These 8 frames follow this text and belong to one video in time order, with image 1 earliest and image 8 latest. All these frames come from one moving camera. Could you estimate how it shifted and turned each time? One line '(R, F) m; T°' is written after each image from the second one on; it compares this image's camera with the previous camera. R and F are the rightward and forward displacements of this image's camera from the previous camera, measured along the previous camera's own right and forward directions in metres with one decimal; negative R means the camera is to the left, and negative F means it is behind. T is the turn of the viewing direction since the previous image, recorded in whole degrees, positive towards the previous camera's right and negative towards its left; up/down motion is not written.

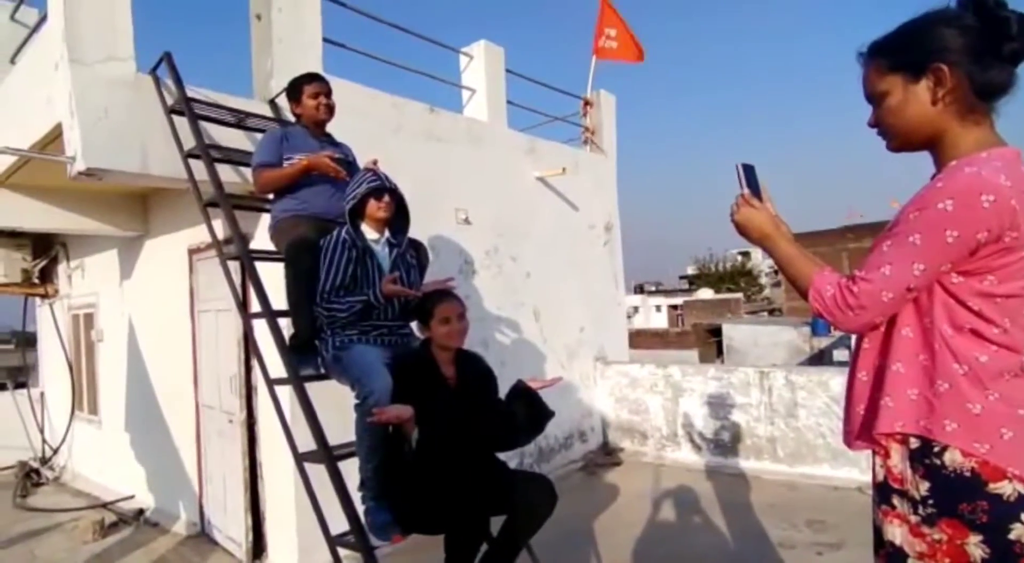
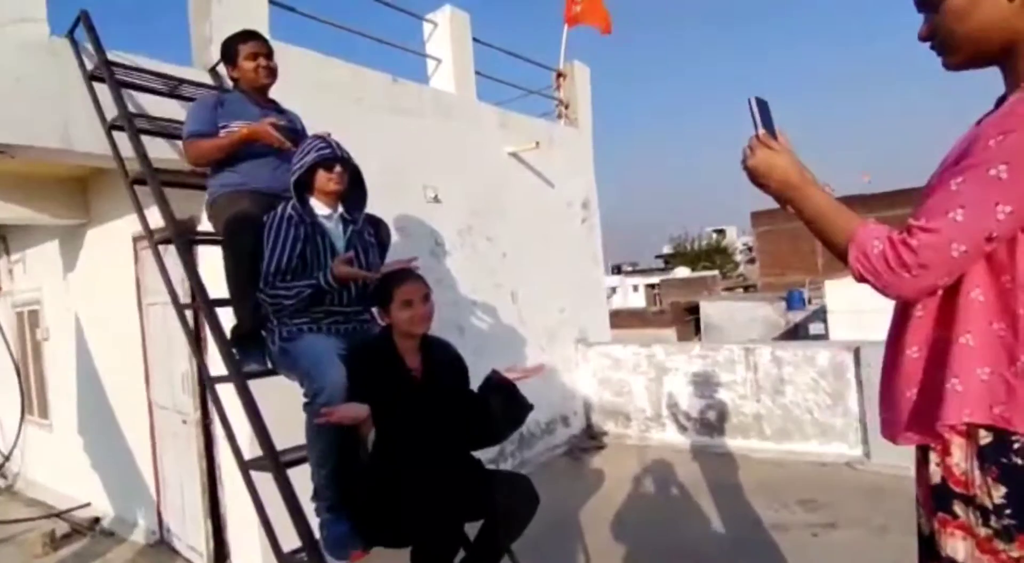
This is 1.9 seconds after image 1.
(0.0, +0.3) m; +2°
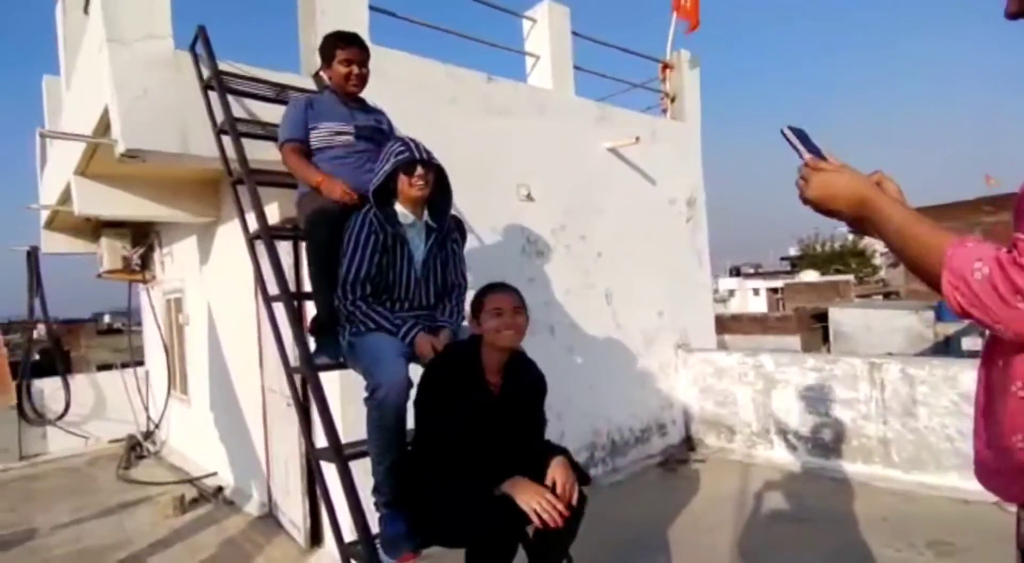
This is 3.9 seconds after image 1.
(+0.2, +0.1) m; -11°
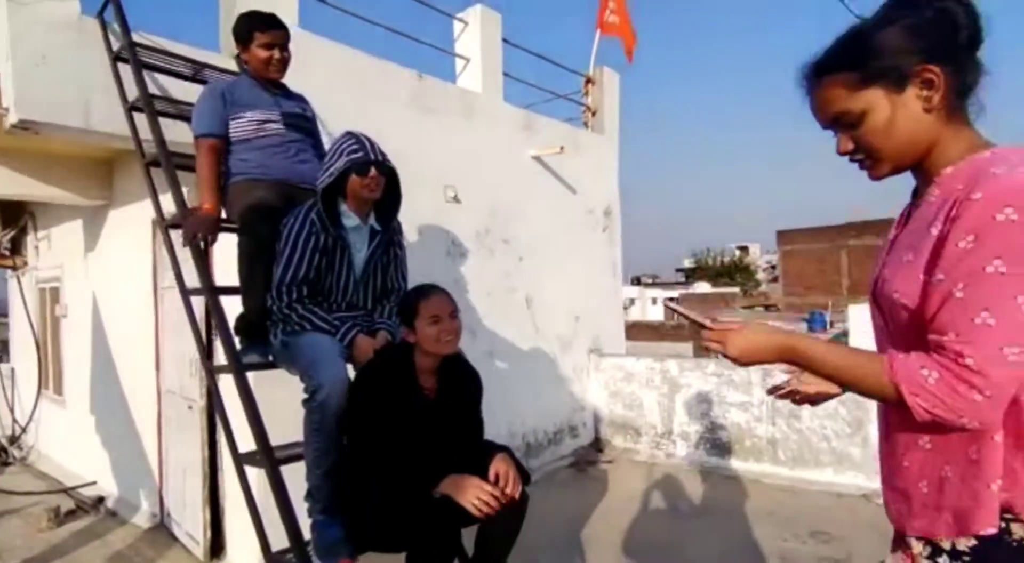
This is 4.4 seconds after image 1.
(-0.2, 0.0) m; +9°
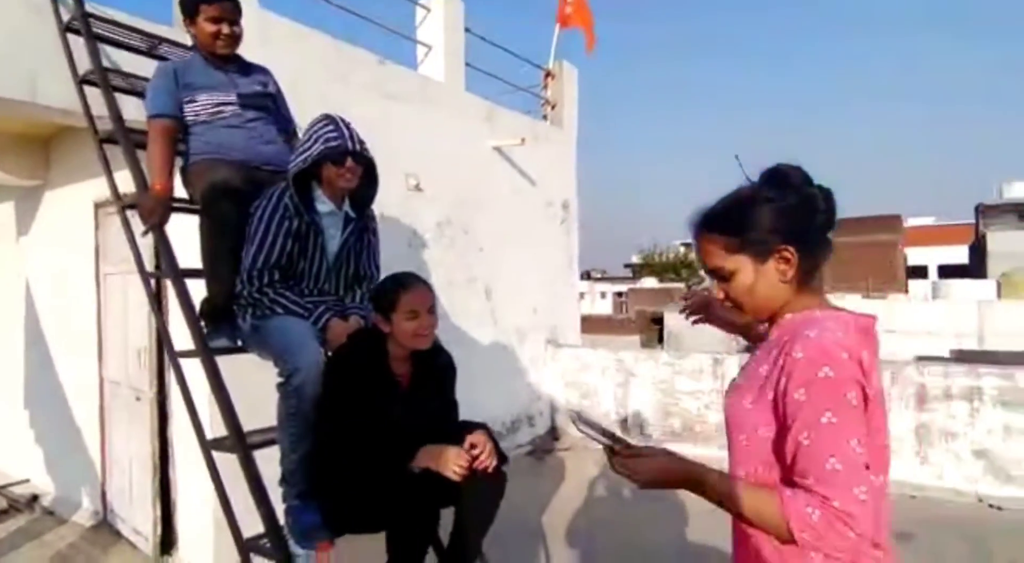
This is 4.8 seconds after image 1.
(-0.1, 0.0) m; +5°
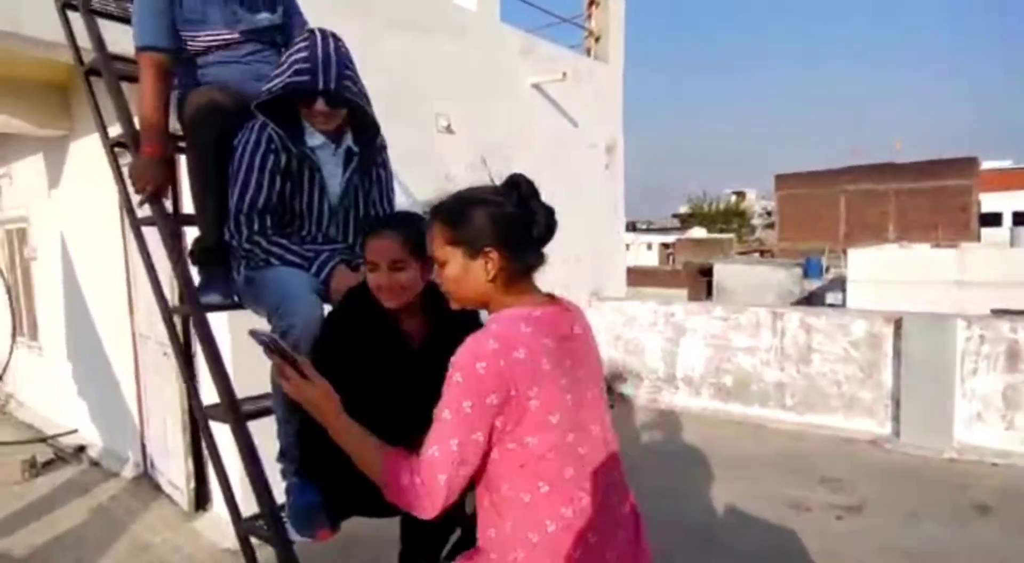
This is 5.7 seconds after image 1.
(0.0, +0.4) m; -4°
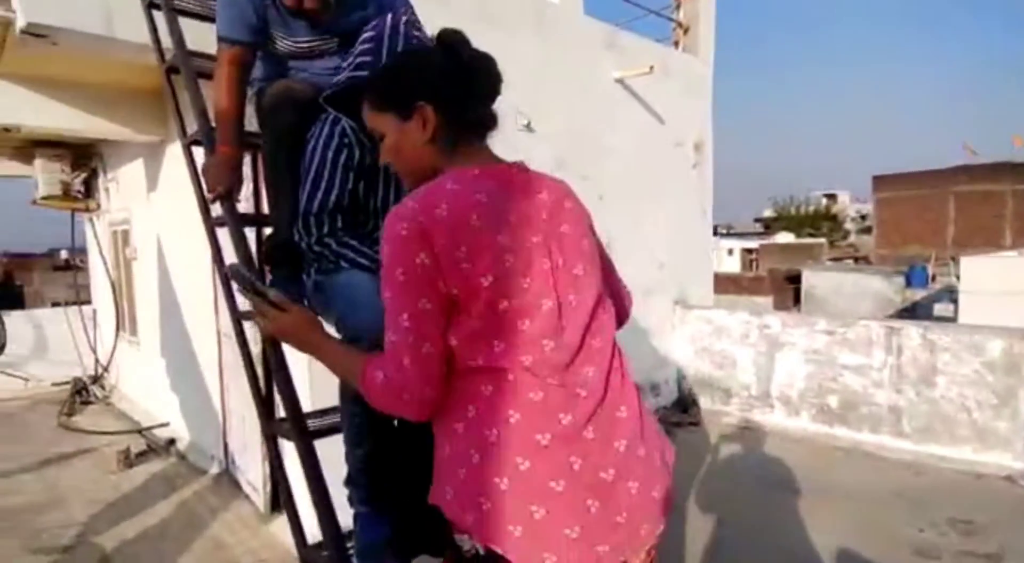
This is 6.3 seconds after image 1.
(-0.1, +0.3) m; -7°
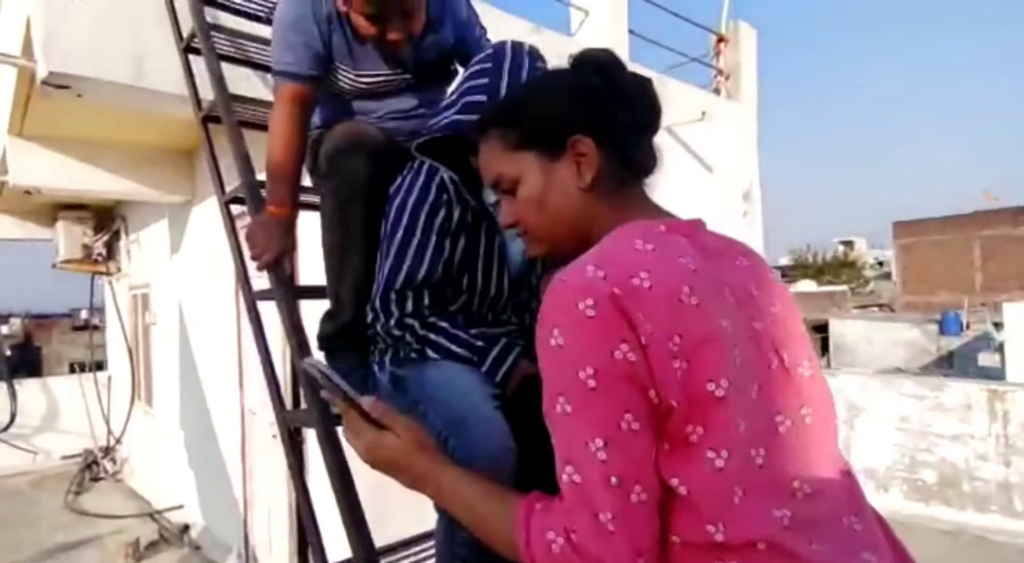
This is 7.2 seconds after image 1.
(-0.3, +0.4) m; -1°
